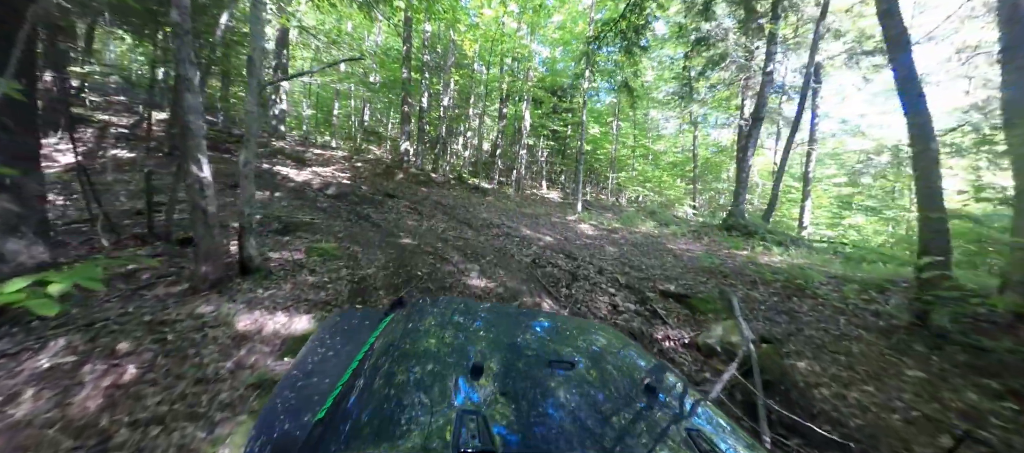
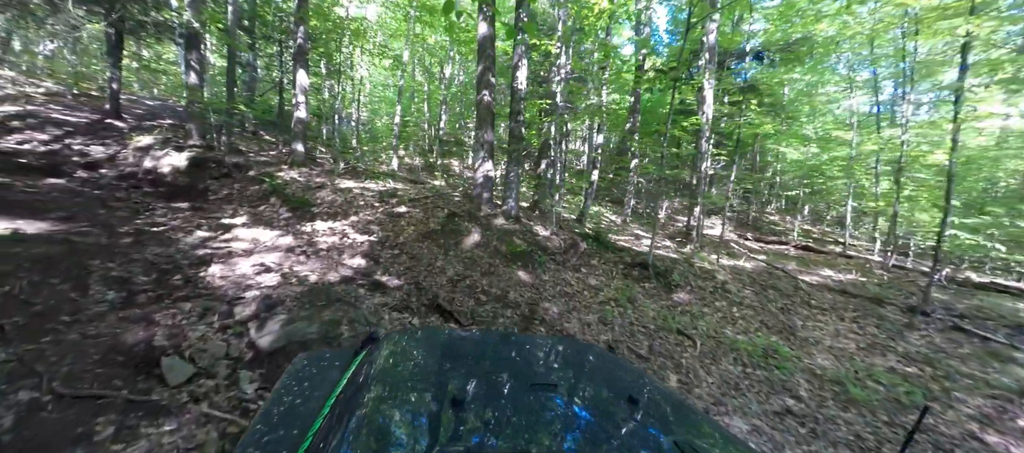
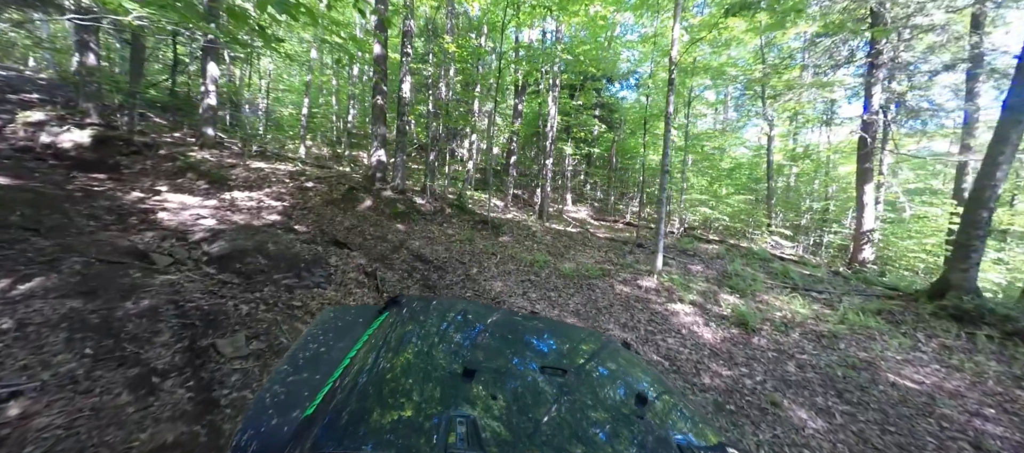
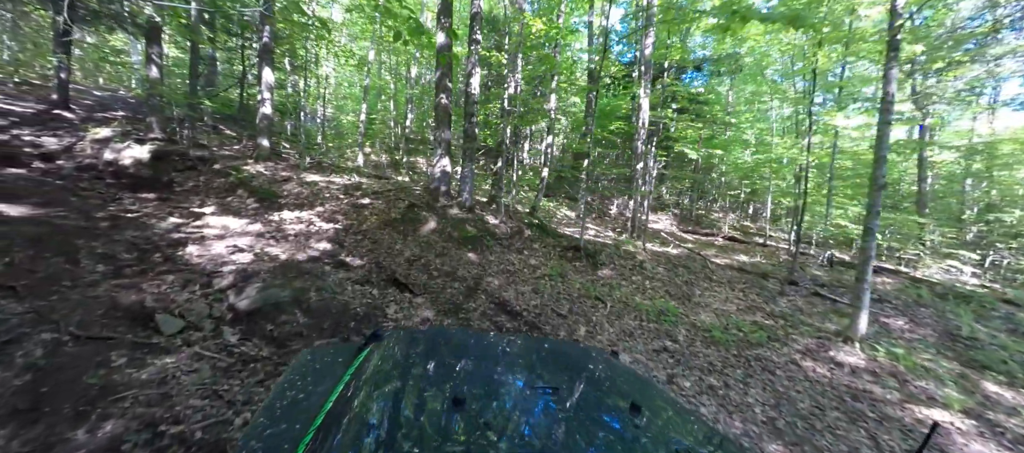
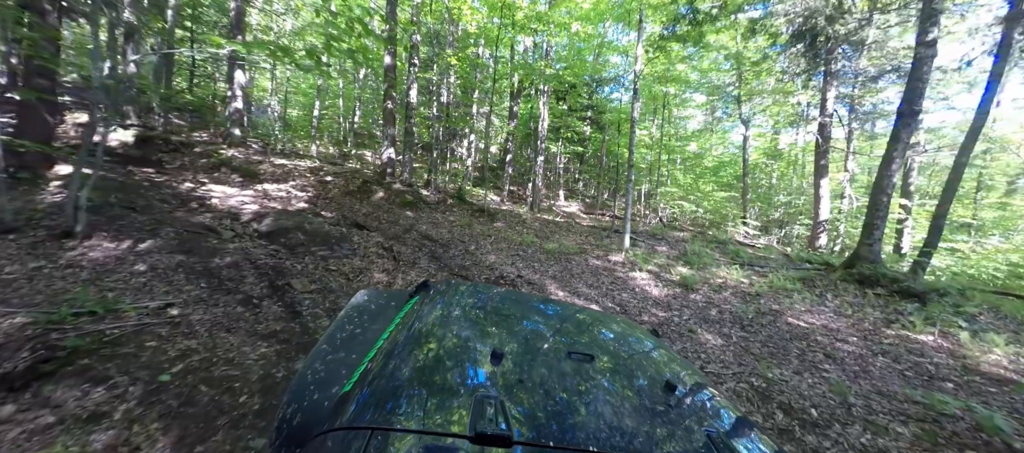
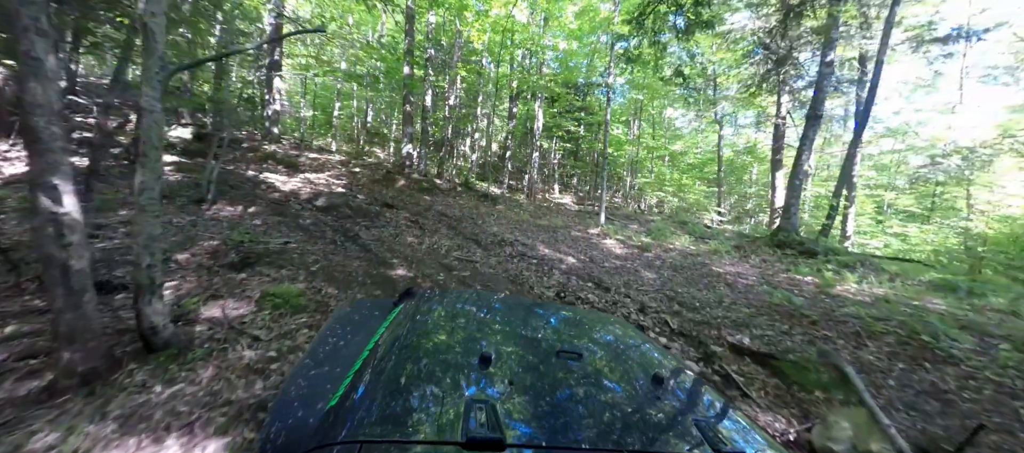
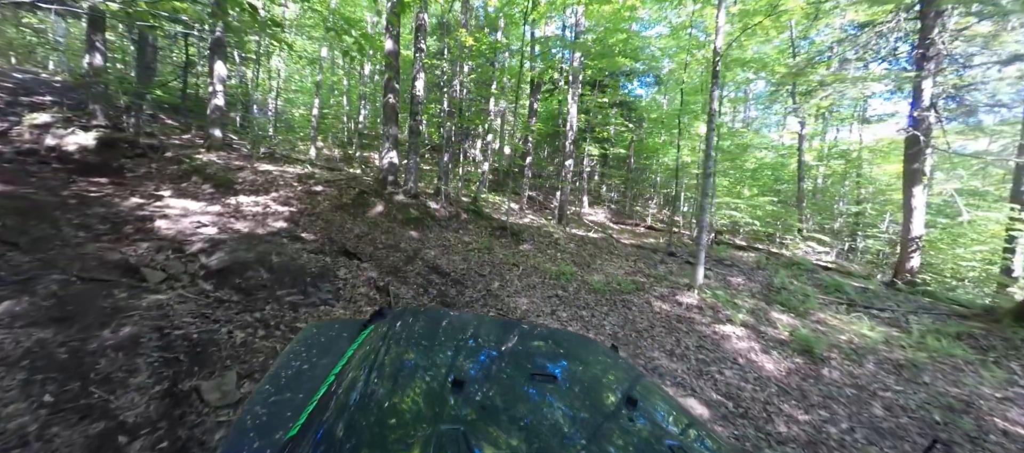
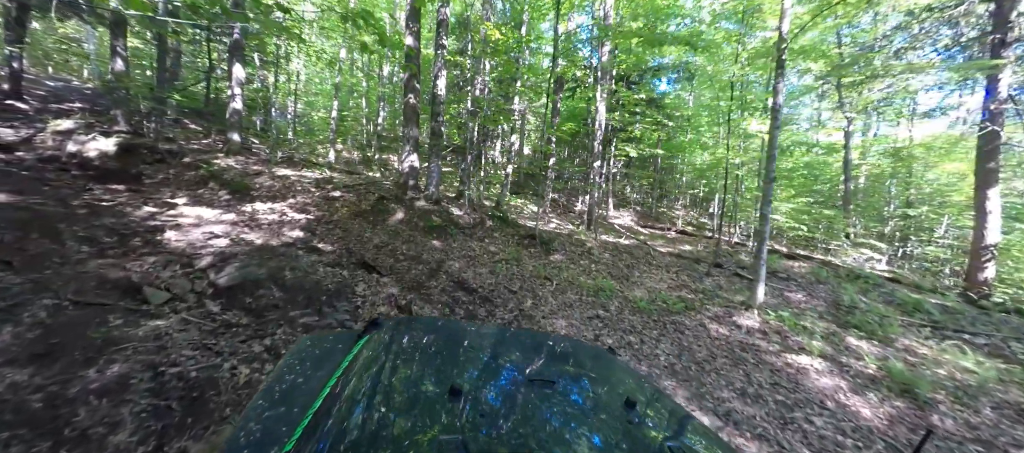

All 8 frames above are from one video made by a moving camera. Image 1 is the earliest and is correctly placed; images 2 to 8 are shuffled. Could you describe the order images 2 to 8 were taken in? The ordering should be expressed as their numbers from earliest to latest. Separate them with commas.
6, 5, 3, 7, 8, 4, 2
